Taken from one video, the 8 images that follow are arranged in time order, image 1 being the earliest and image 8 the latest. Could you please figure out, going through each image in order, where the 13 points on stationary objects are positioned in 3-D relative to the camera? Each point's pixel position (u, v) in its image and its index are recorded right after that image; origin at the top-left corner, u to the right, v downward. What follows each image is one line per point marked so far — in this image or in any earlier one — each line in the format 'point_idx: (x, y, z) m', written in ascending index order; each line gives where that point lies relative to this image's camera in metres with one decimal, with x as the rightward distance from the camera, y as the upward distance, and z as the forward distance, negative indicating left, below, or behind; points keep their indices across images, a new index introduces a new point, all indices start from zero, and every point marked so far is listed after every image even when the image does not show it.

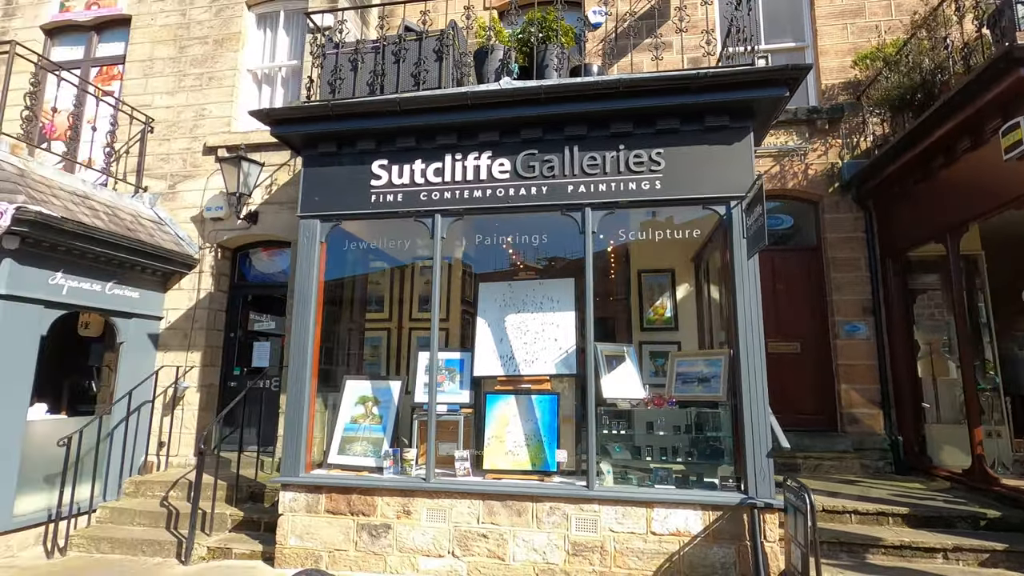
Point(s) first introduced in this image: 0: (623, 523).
0: (+0.9, -1.9, +4.4) m
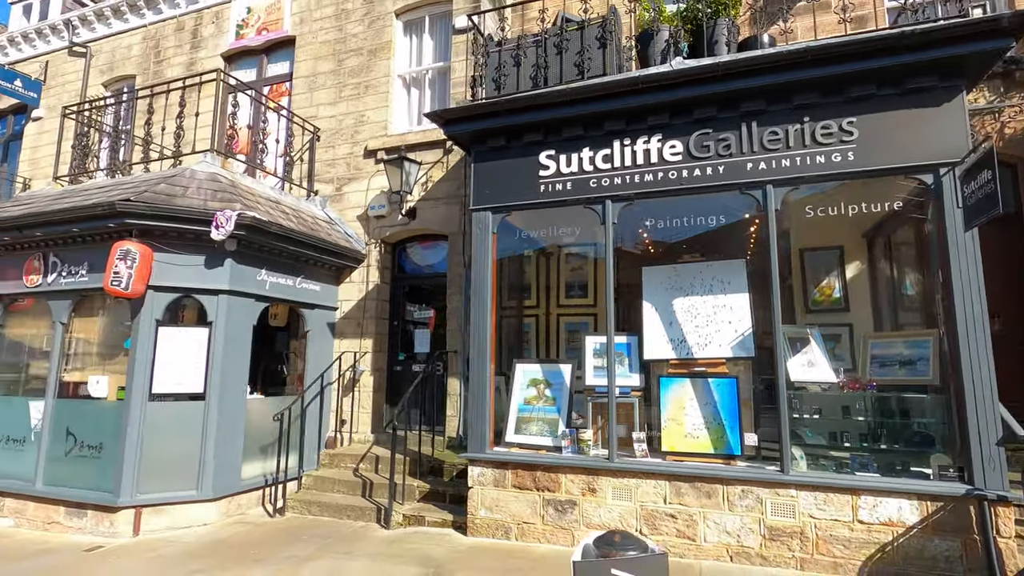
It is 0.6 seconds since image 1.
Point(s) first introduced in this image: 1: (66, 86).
0: (+2.5, -1.8, +4.3) m
1: (-9.3, +4.2, +11.1) m
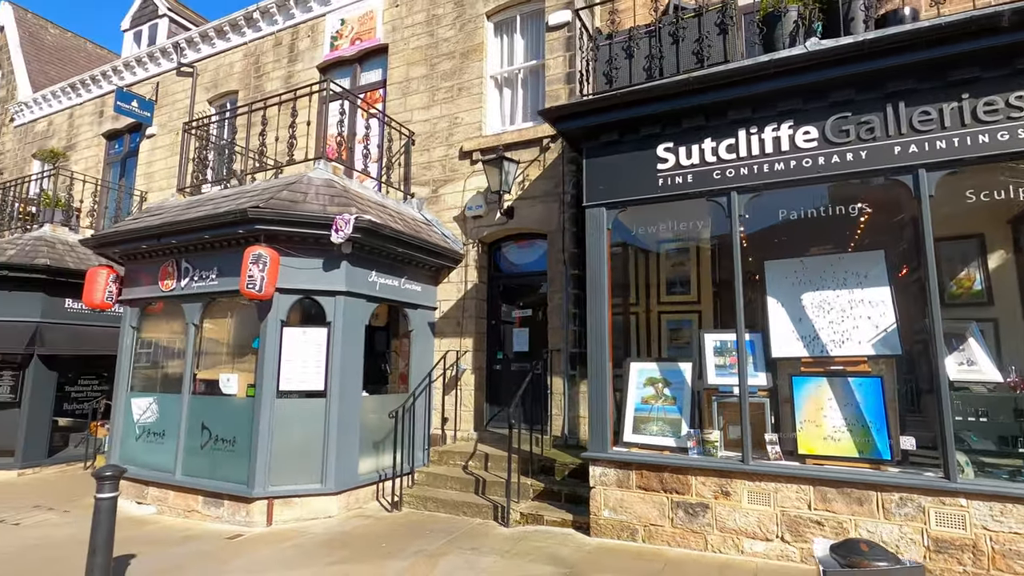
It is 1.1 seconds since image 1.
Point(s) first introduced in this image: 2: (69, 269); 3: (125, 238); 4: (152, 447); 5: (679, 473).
0: (+3.6, -1.7, +3.9) m
1: (-7.5, +4.1, +11.9) m
2: (-8.0, +0.3, +9.6) m
3: (-5.1, +0.7, +7.0) m
4: (-4.6, -2.0, +6.9) m
5: (+1.5, -1.7, +4.9) m
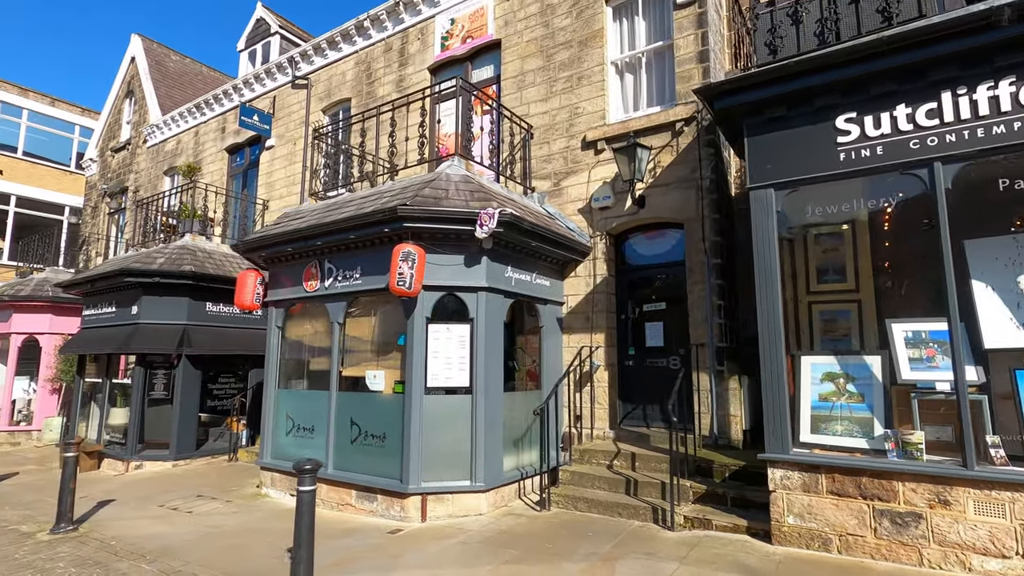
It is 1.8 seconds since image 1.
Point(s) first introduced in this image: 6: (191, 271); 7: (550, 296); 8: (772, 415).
0: (+4.9, -1.5, +3.1) m
1: (-5.2, +4.0, +12.5) m
2: (-5.8, +0.3, +10.3) m
3: (-3.3, +0.6, +7.3) m
4: (-2.8, -2.1, +7.1) m
5: (+3.0, -1.6, +4.4) m
6: (-6.0, +0.3, +10.0) m
7: (+0.5, -0.1, +7.6) m
8: (+2.4, -1.2, +4.9) m
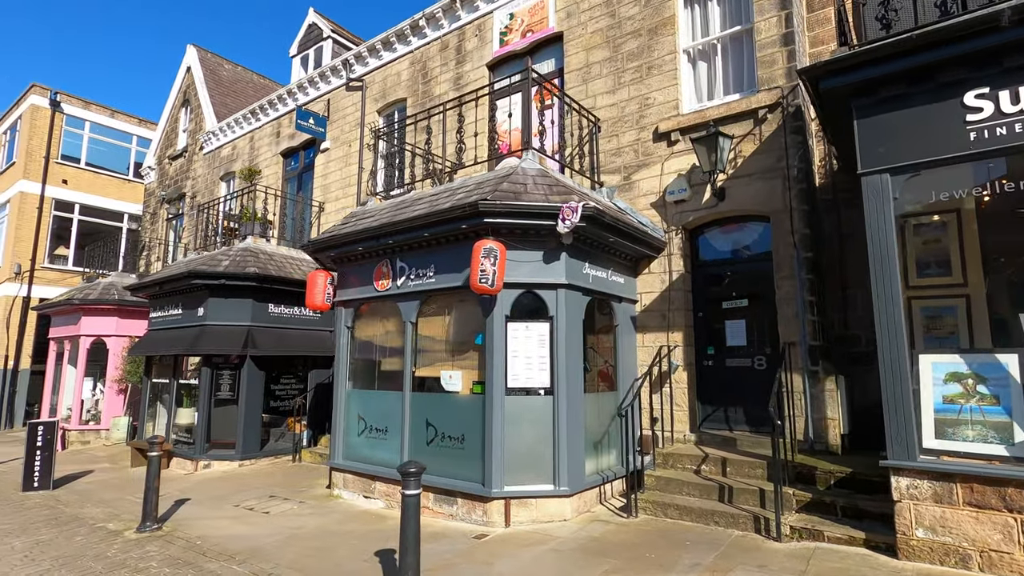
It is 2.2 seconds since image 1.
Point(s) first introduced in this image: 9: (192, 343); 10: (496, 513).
0: (+5.7, -1.4, +2.6) m
1: (-3.9, +4.0, +12.6) m
2: (-4.6, +0.2, +10.4) m
3: (-2.3, +0.6, +7.3) m
4: (-1.8, -2.1, +7.1) m
5: (+3.9, -1.5, +4.0) m
6: (-4.9, +0.3, +10.1) m
7: (+1.5, -0.1, +7.3) m
8: (+3.2, -1.1, +4.5) m
9: (-6.0, -1.0, +10.0) m
10: (-0.2, -2.4, +5.7) m
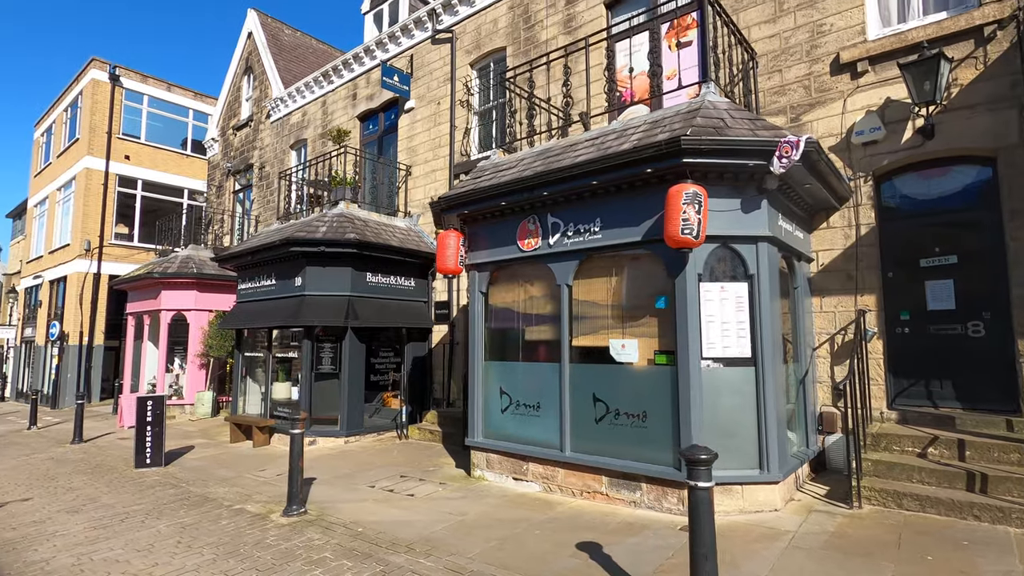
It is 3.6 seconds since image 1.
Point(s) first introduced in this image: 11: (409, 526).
0: (+7.4, -1.1, +1.5) m
1: (-1.7, +4.7, +11.7) m
2: (-2.5, +0.8, +9.7) m
3: (-0.4, +1.1, +6.5) m
4: (+0.1, -1.6, +6.4) m
5: (+5.6, -1.1, +3.0) m
6: (-2.8, +0.9, +9.5) m
7: (+3.5, +0.4, +6.3) m
8: (+5.0, -0.7, +3.5) m
9: (-3.9, -0.5, +9.5) m
10: (+1.7, -2.0, +5.0) m
11: (-1.0, -2.3, +5.2) m
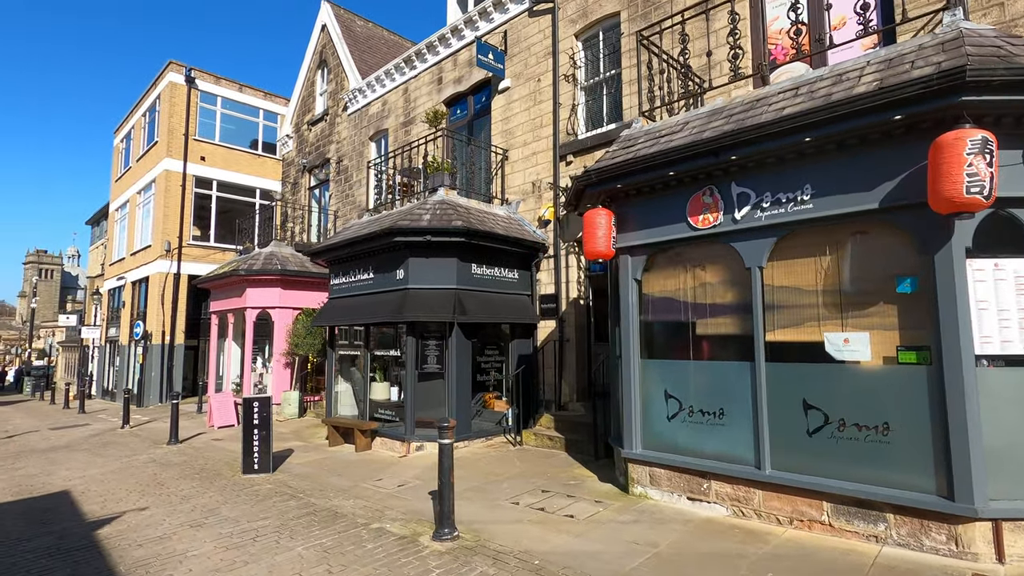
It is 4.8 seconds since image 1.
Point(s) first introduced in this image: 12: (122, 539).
0: (+8.7, -0.9, -0.1) m
1: (+0.4, +4.8, +10.8) m
2: (-0.5, +1.0, +8.9) m
3: (+1.4, +1.3, +5.5) m
4: (+1.9, -1.4, +5.4) m
5: (+7.1, -0.9, +1.5) m
6: (-0.8, +1.0, +8.7) m
7: (+5.2, +0.6, +5.1) m
8: (+6.5, -0.5, +2.2) m
9: (-1.9, -0.3, +8.8) m
10: (+3.3, -1.8, +3.9) m
11: (+0.7, -2.2, +4.3) m
12: (-3.9, -2.5, +5.3) m
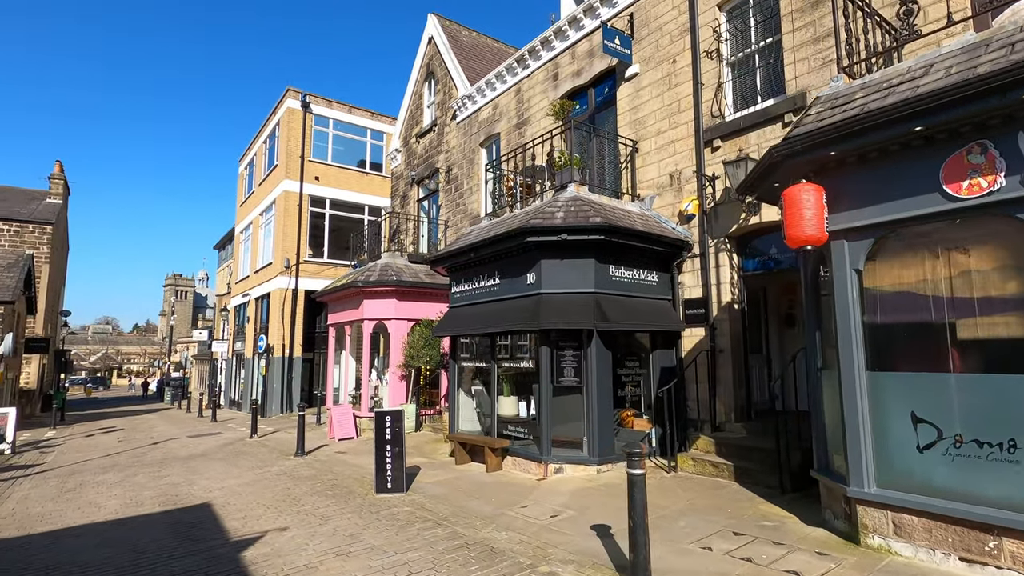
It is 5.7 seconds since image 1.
0: (+9.3, -0.5, -2.5) m
1: (+2.8, +4.8, +9.8) m
2: (+1.6, +0.9, +7.9) m
3: (+2.9, +1.3, +4.3) m
4: (+3.5, -1.3, +4.0) m
5: (+8.0, -0.6, -0.6) m
6: (+1.3, +0.9, +7.8) m
7: (+6.7, +0.8, +3.2) m
8: (+7.5, -0.2, +0.1) m
9: (+0.3, -0.4, +8.0) m
10: (+4.7, -1.7, +2.3) m
11: (+2.1, -2.1, +3.1) m
12: (-2.2, -2.5, +4.9) m
